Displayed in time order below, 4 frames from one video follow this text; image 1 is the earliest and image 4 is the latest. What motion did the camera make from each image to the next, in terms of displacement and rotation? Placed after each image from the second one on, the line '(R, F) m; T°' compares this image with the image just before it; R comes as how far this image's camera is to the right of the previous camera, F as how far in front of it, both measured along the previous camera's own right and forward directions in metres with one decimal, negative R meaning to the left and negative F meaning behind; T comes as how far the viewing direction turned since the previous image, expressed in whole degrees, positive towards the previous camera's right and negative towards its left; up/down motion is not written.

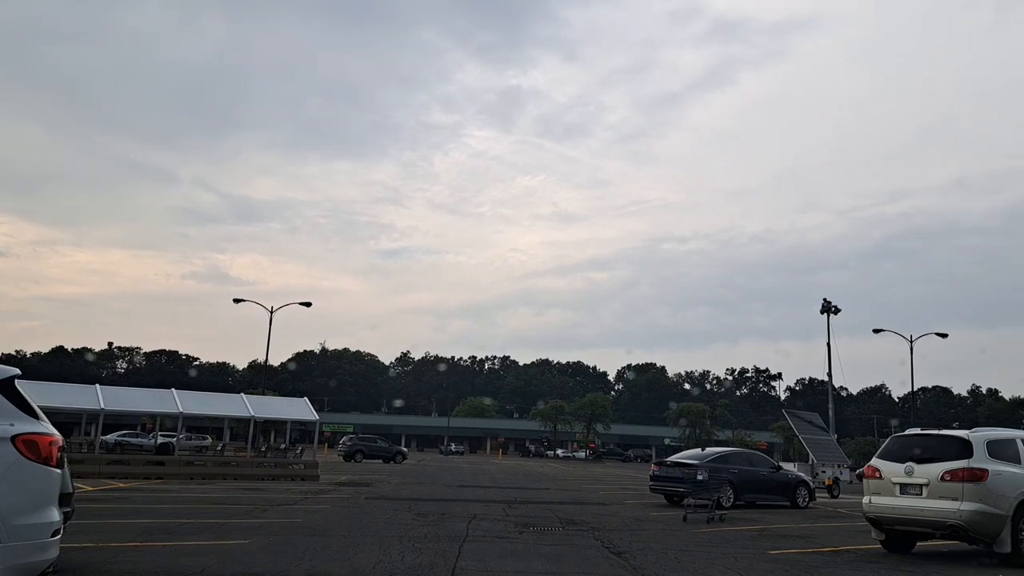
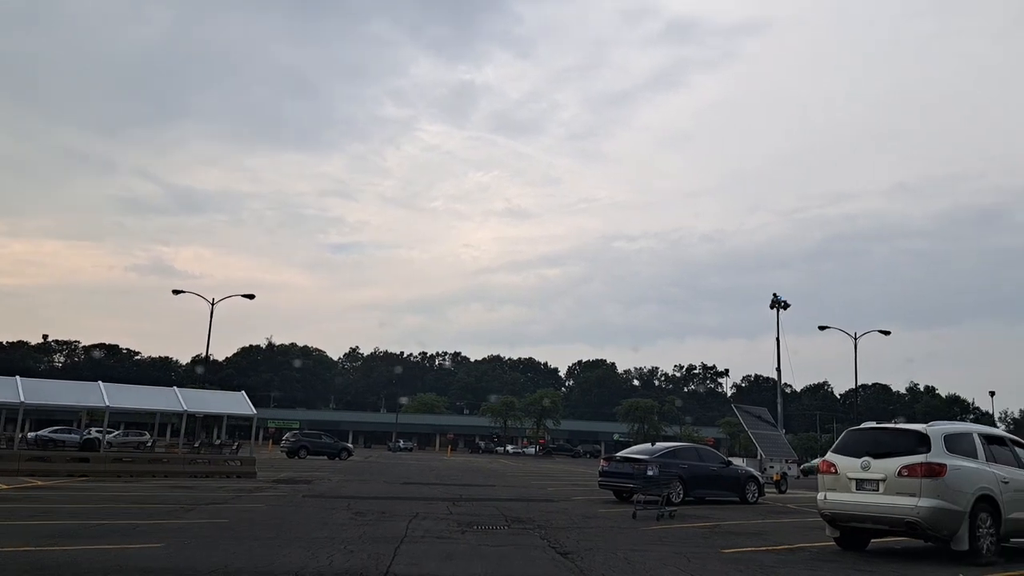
(+0.1, +0.5) m; +3°
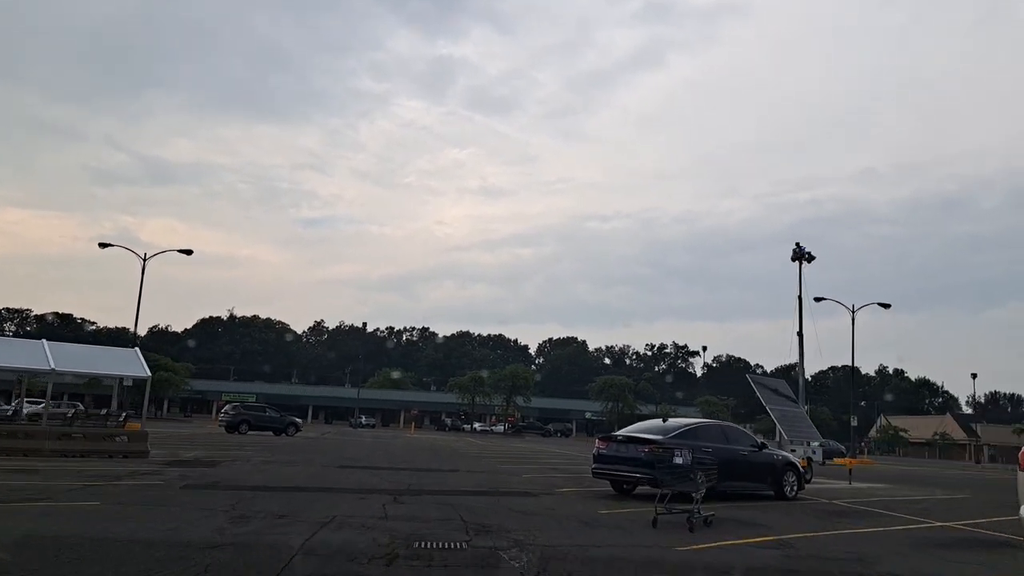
(0.0, +3.7) m; +2°
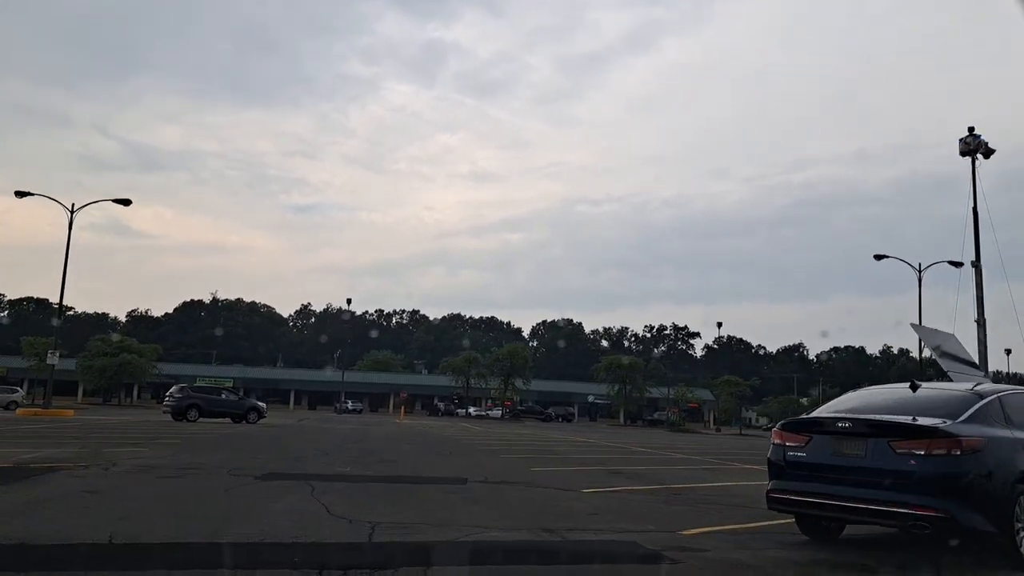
(-0.6, +5.7) m; +1°
